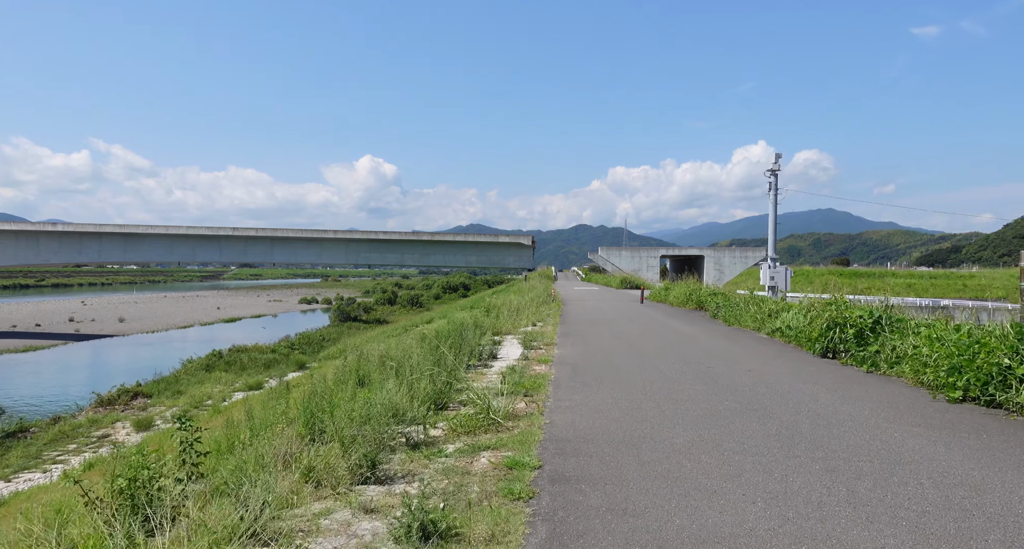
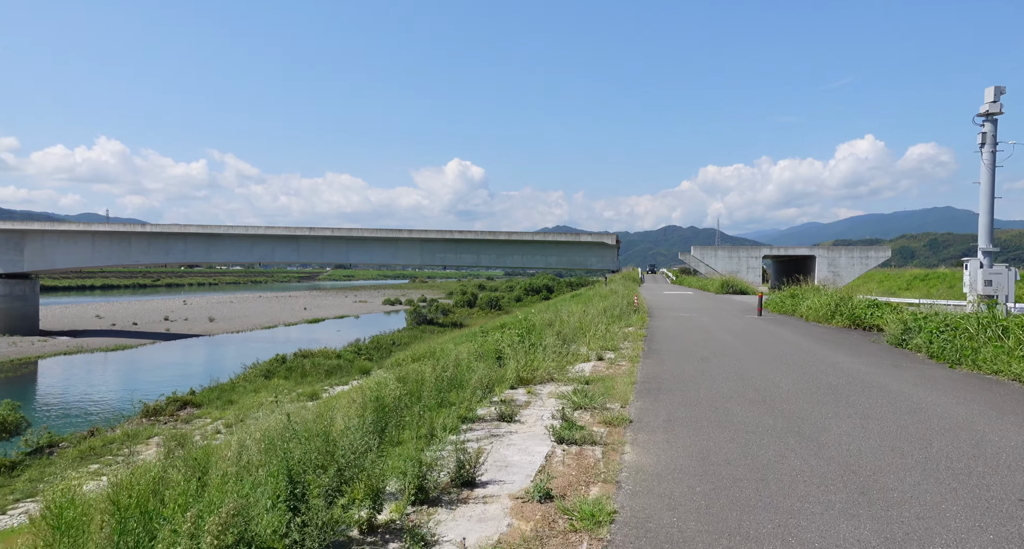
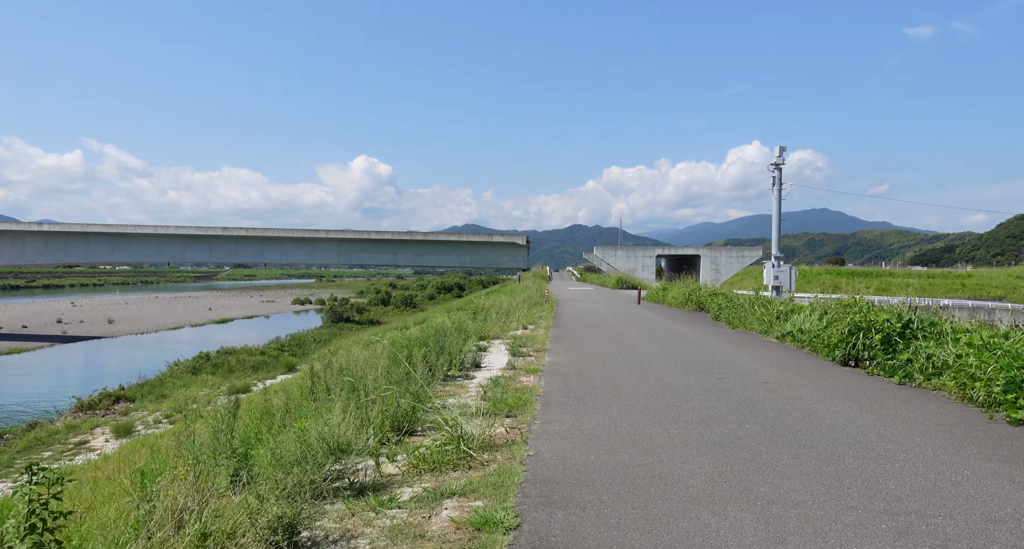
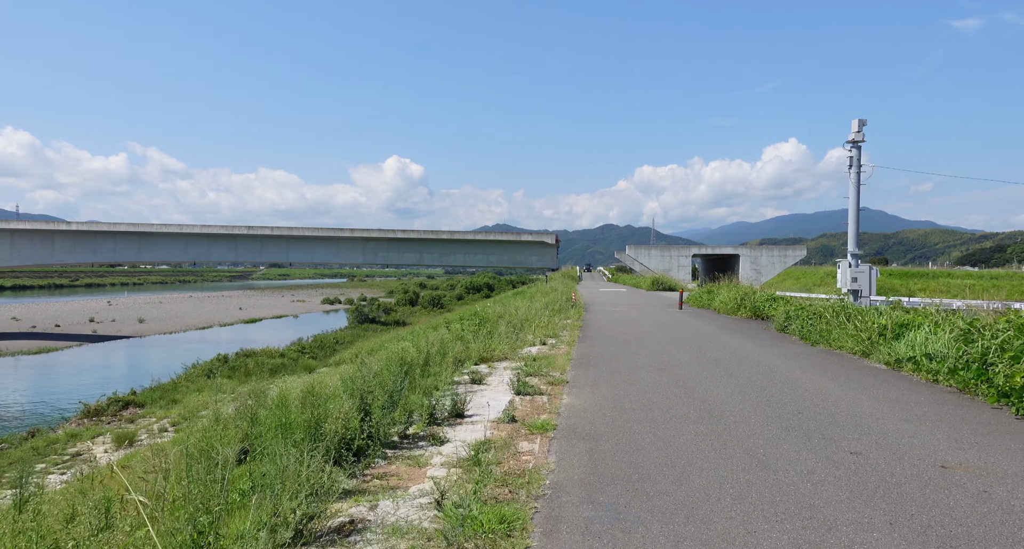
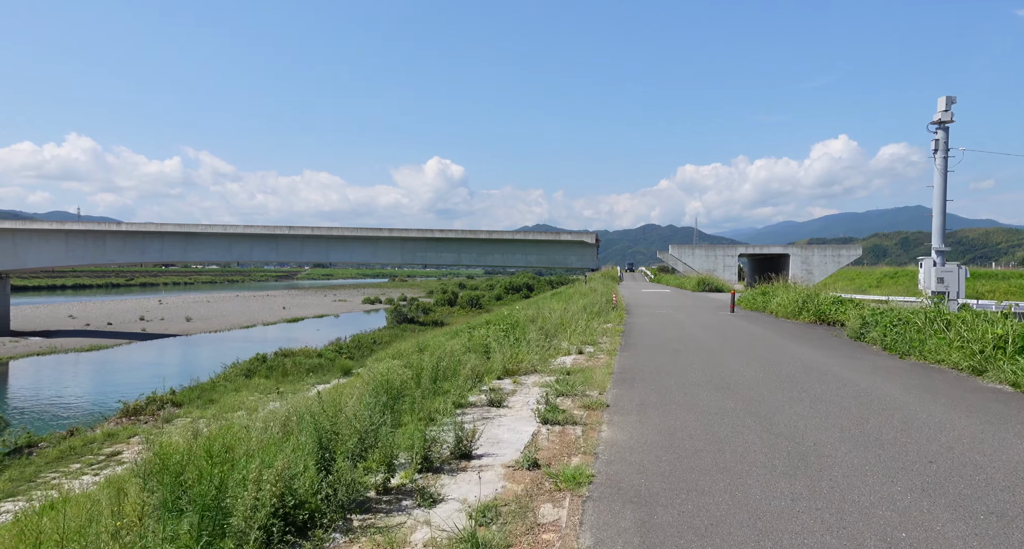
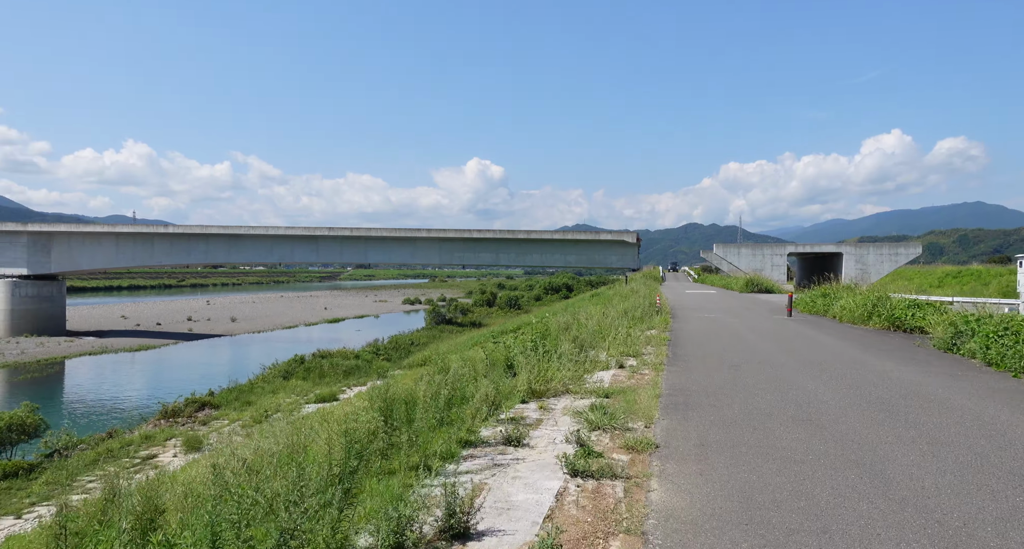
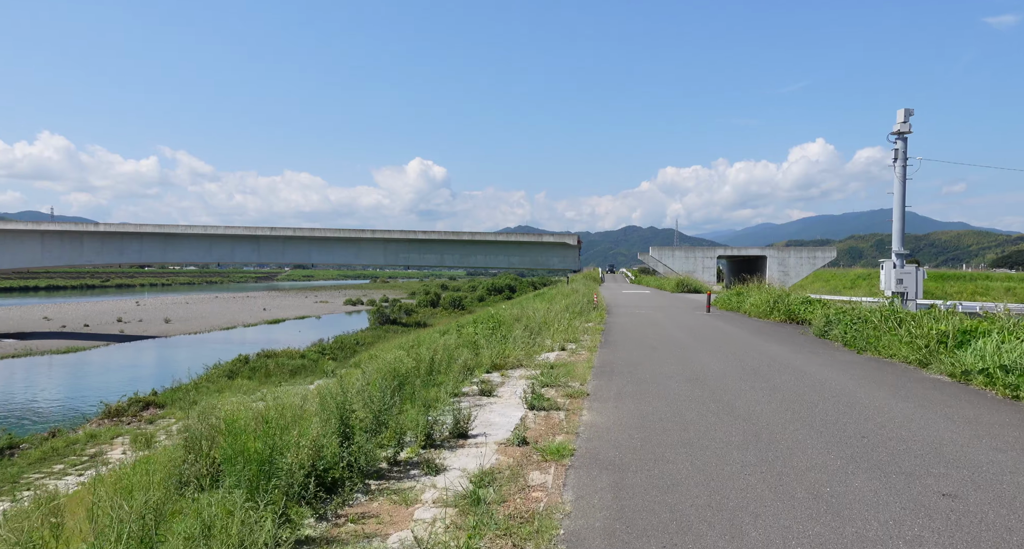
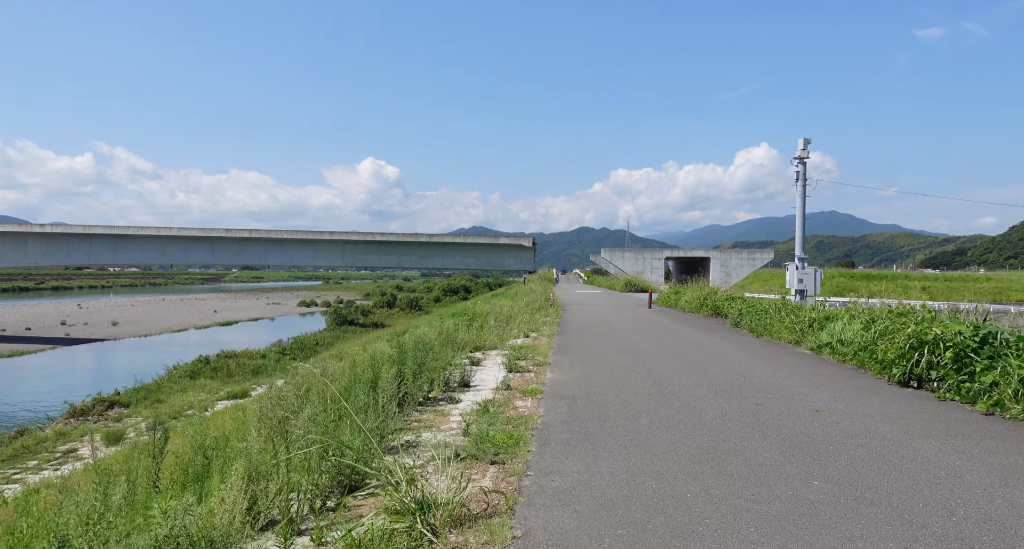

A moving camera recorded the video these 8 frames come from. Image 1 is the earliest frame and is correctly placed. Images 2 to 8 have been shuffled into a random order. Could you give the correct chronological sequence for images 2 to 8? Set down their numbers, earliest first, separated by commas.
3, 8, 4, 7, 5, 2, 6
